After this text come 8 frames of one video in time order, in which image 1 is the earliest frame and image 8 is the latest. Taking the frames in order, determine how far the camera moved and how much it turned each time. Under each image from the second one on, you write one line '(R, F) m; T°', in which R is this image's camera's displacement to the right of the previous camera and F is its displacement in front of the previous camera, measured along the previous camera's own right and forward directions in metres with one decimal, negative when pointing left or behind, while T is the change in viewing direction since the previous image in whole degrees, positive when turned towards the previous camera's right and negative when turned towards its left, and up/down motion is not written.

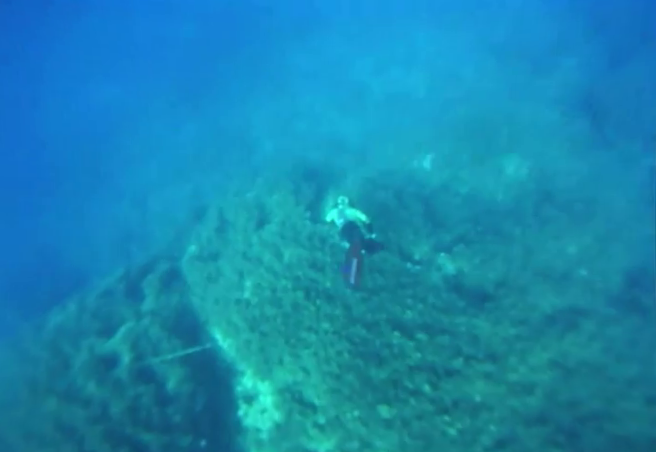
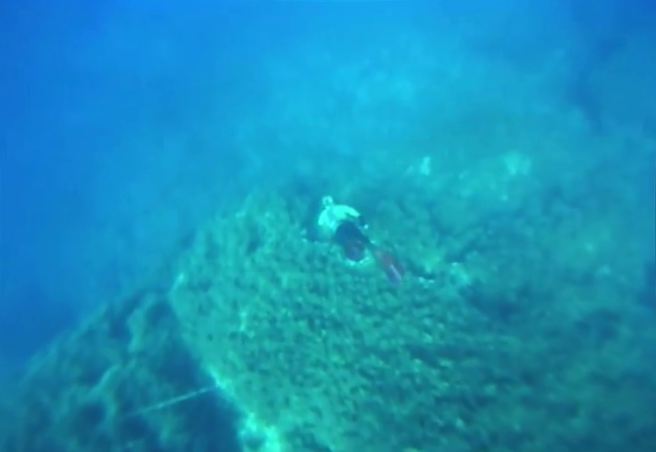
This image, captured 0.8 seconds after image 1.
(-0.1, +0.6) m; +1°
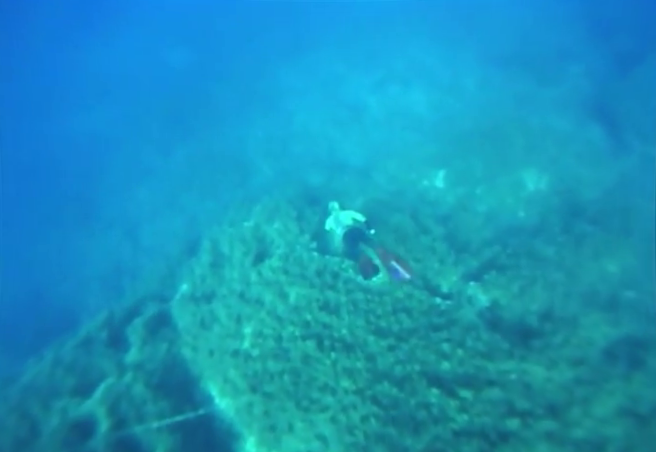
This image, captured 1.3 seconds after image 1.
(-0.1, +0.3) m; -1°
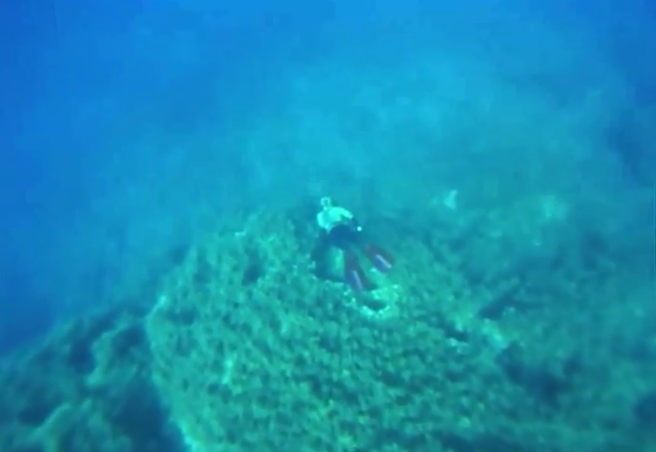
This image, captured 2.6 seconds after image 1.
(-0.1, +0.6) m; +1°
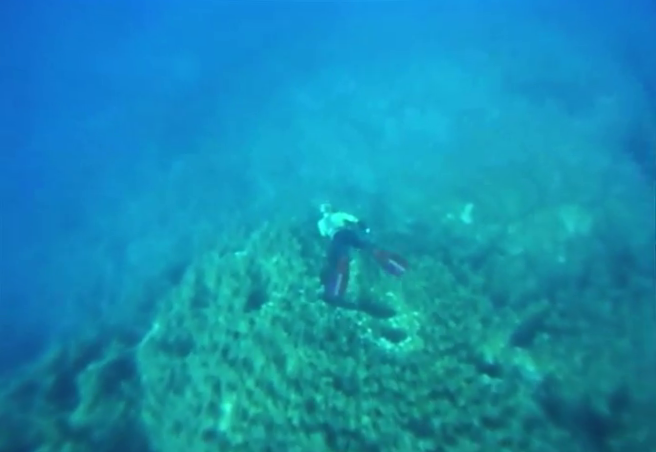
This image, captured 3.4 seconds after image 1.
(-0.1, +0.5) m; 0°
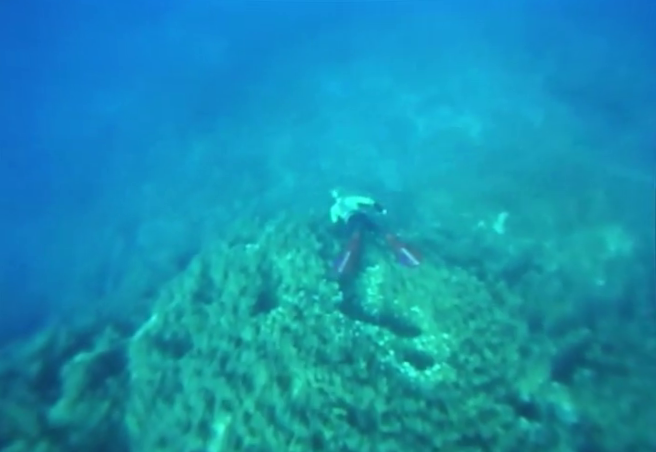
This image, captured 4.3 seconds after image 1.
(-0.1, +0.5) m; -2°
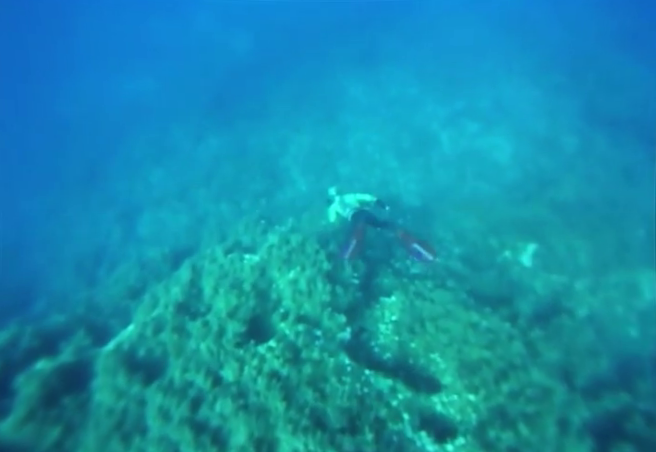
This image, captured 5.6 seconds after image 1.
(0.0, +0.6) m; -1°
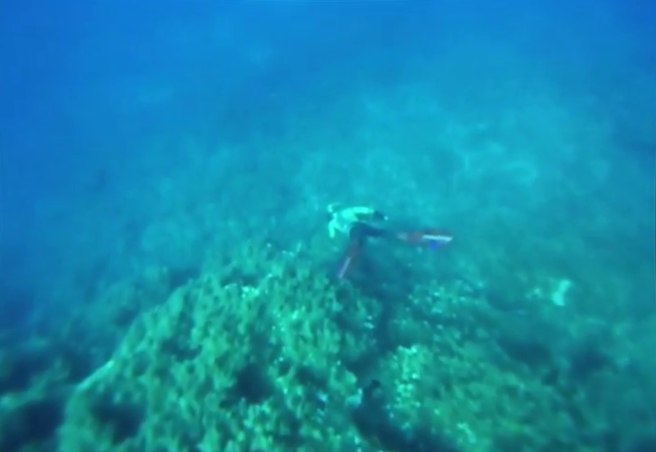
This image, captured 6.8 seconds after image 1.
(0.0, +0.5) m; -2°
